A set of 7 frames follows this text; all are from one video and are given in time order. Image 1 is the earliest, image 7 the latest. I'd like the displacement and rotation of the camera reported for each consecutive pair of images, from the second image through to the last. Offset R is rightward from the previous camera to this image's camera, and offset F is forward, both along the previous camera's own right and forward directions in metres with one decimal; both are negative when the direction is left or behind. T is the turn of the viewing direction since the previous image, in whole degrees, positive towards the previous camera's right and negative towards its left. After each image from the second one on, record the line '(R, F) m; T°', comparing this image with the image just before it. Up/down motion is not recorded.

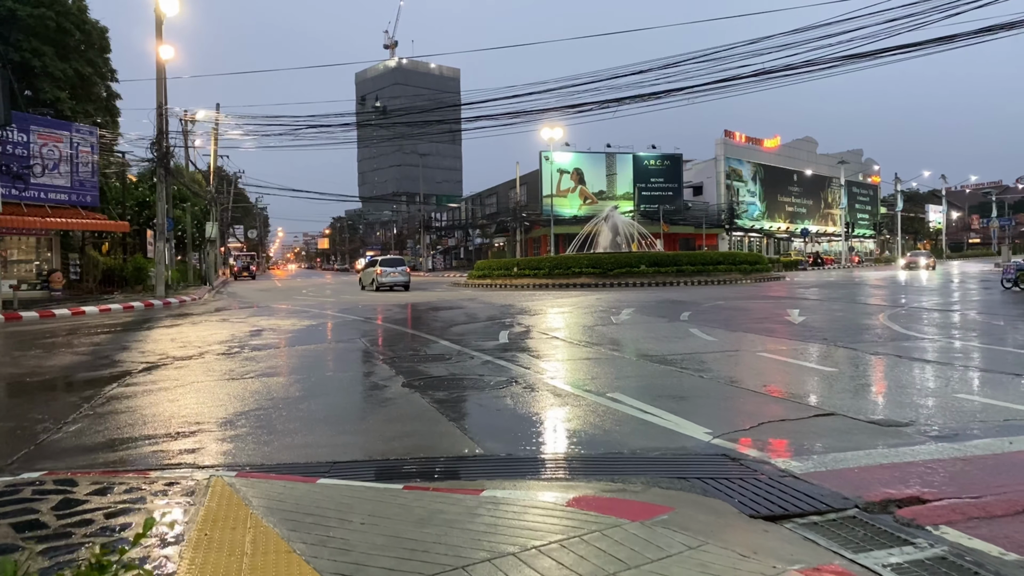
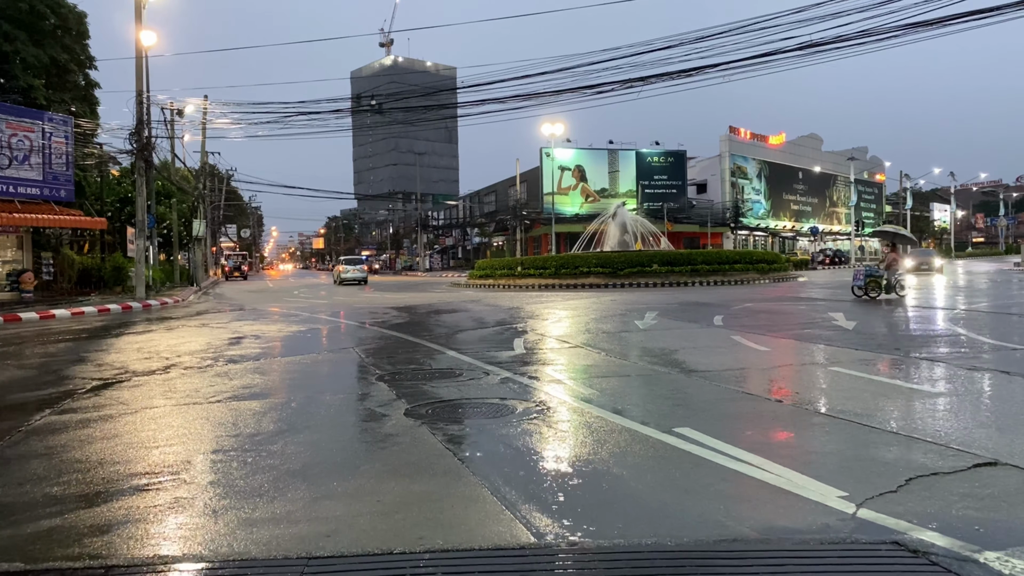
(-0.3, +1.6) m; 0°
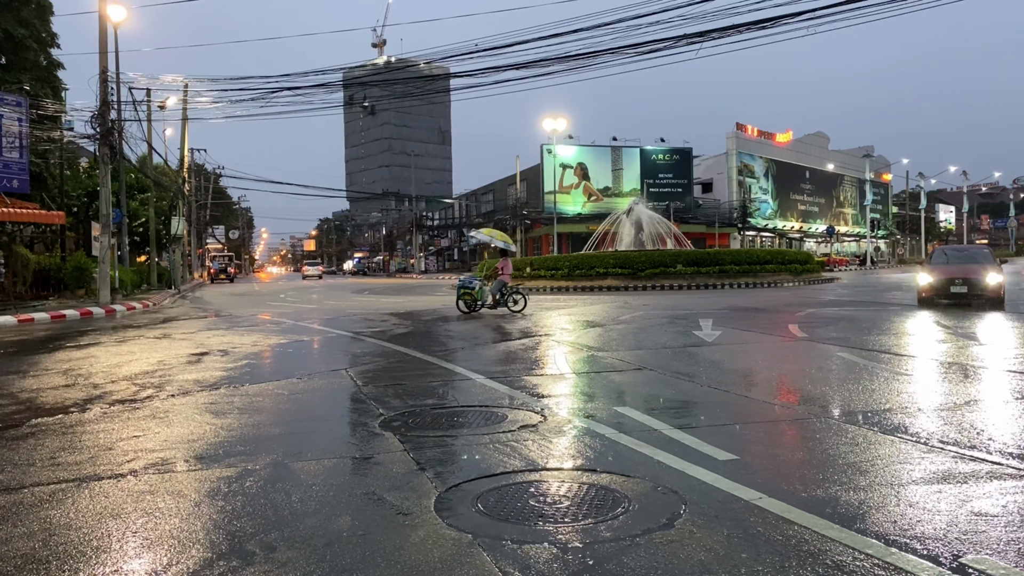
(-0.6, +2.6) m; +1°
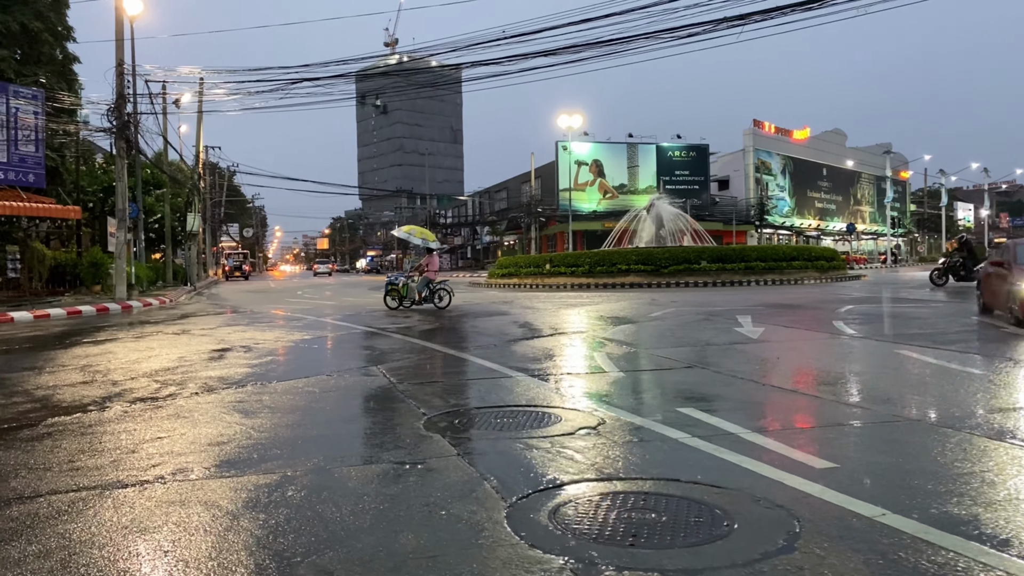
(-0.3, +0.5) m; -1°
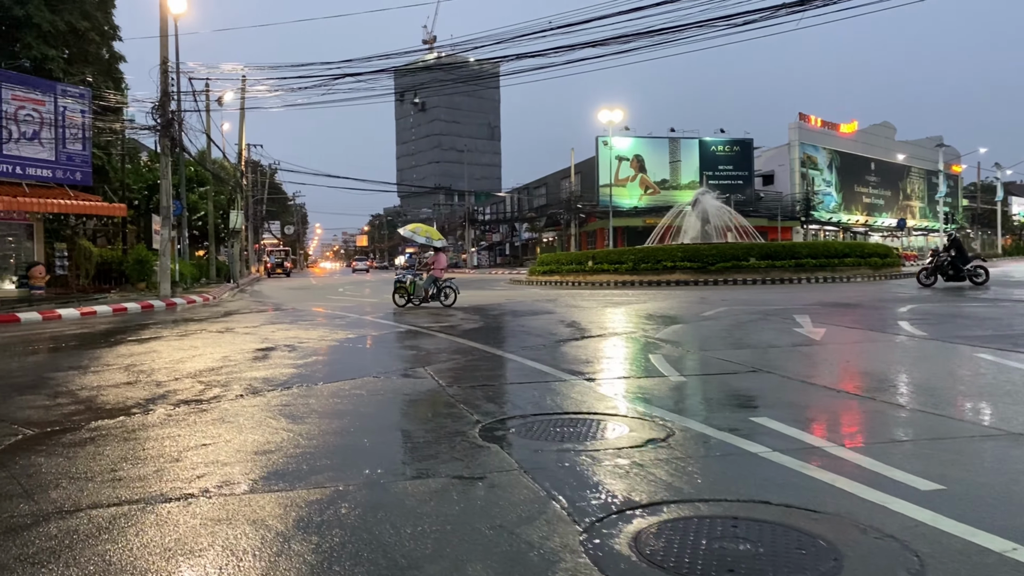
(-0.2, +0.3) m; -3°
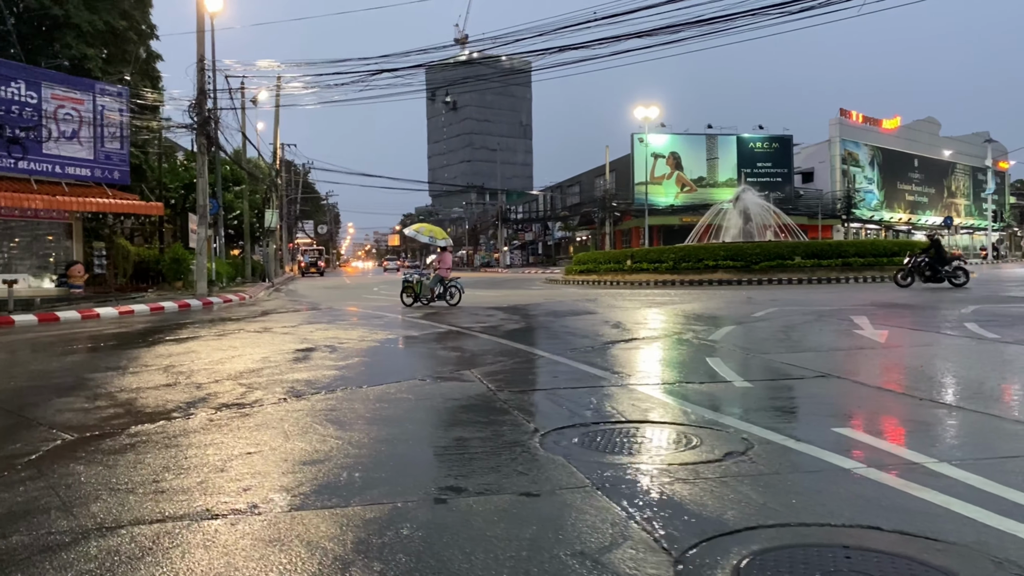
(-0.2, +0.4) m; -3°
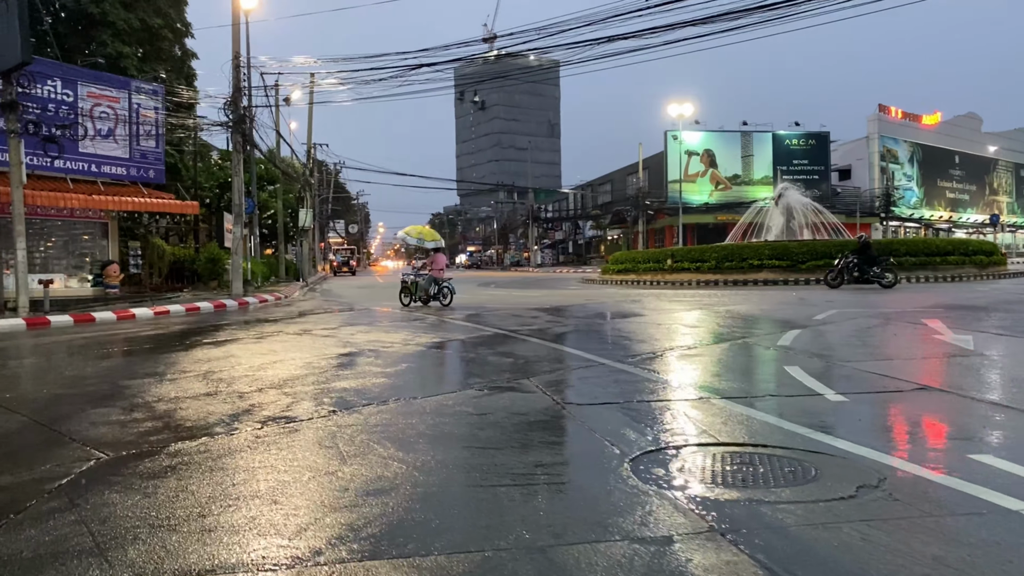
(-0.4, +0.6) m; -2°
